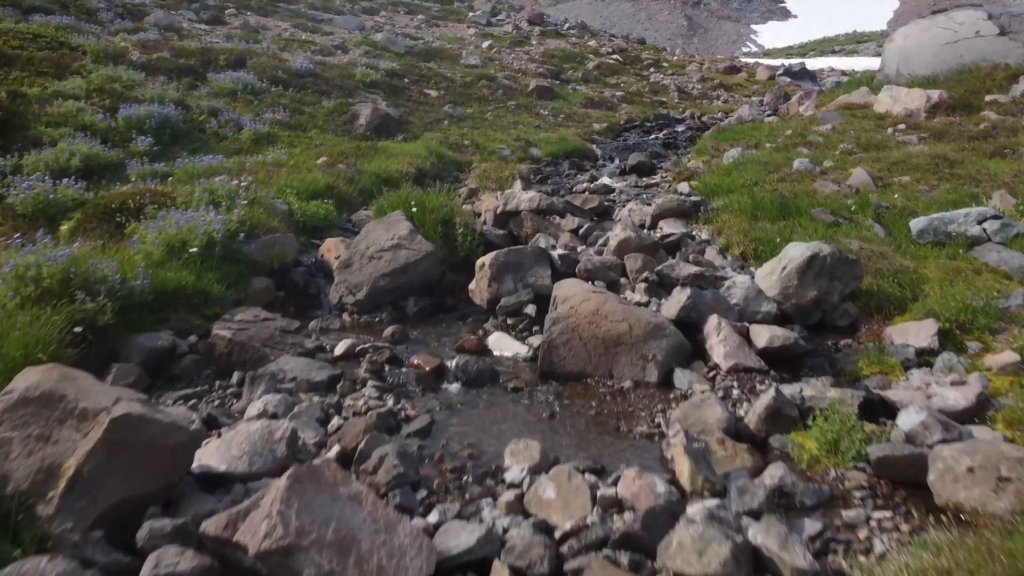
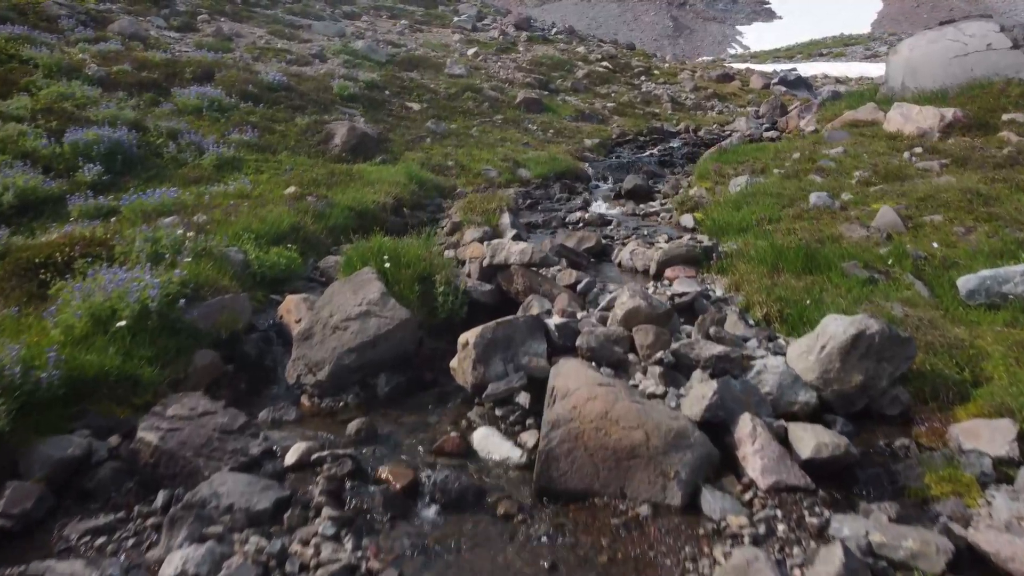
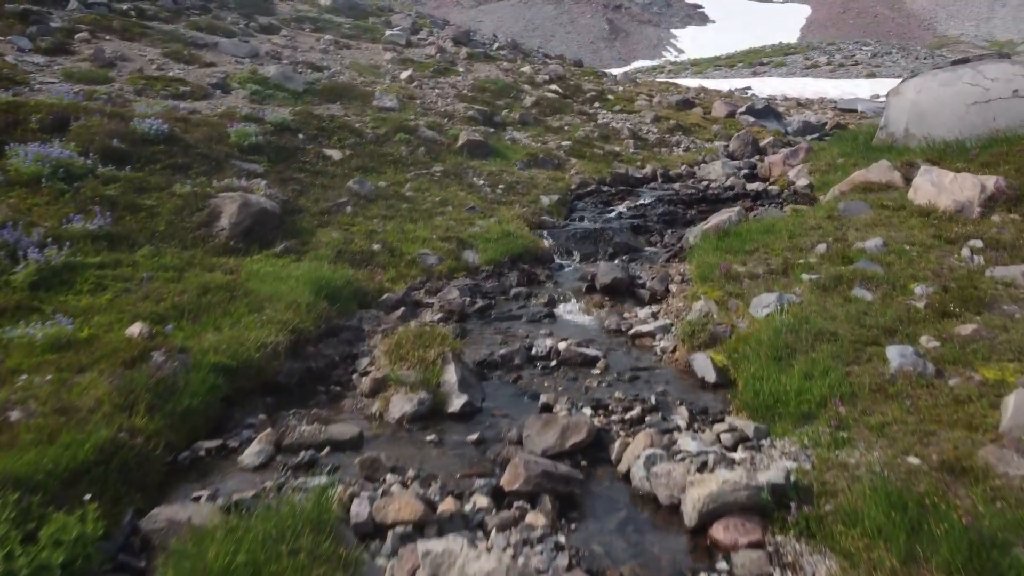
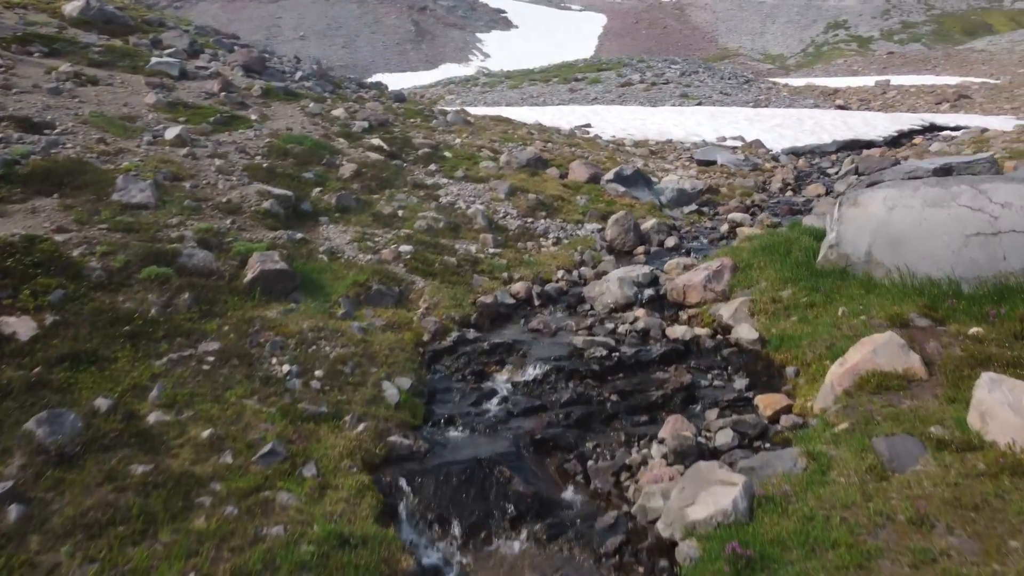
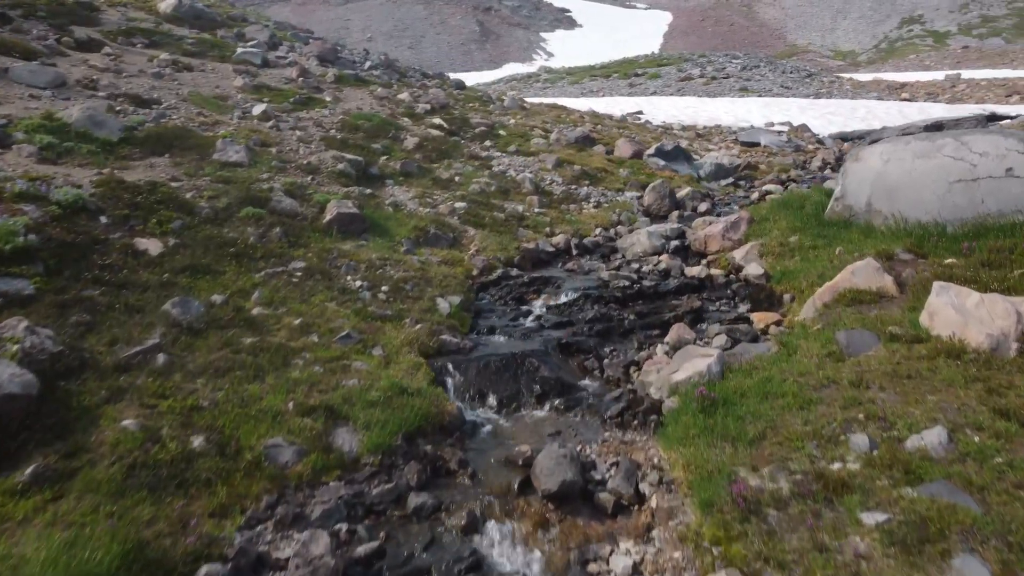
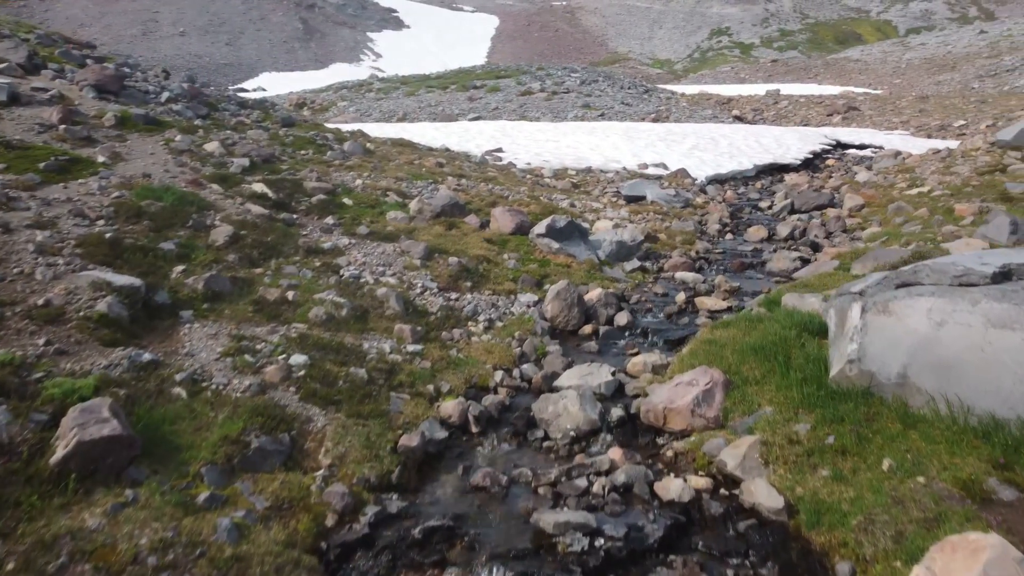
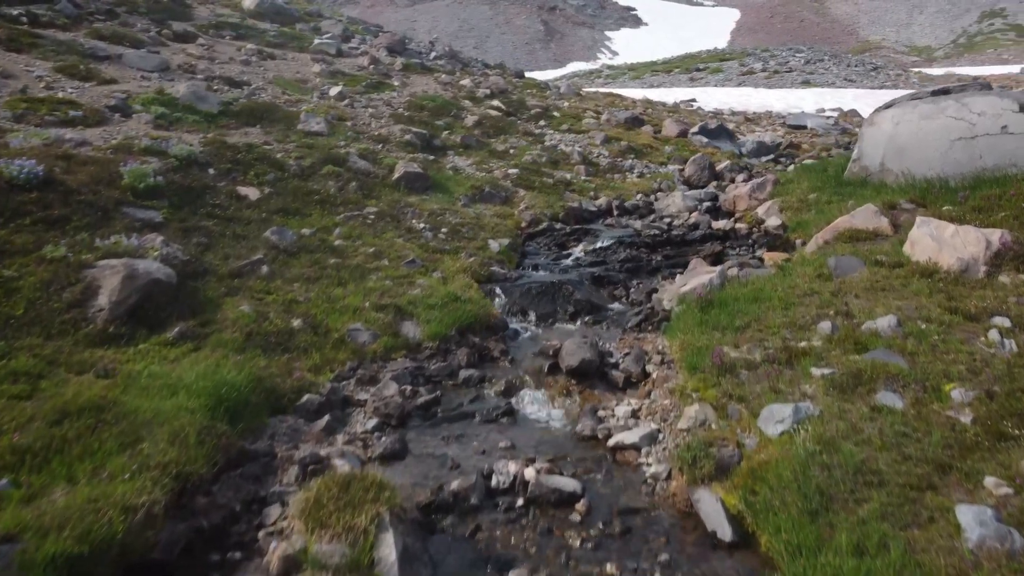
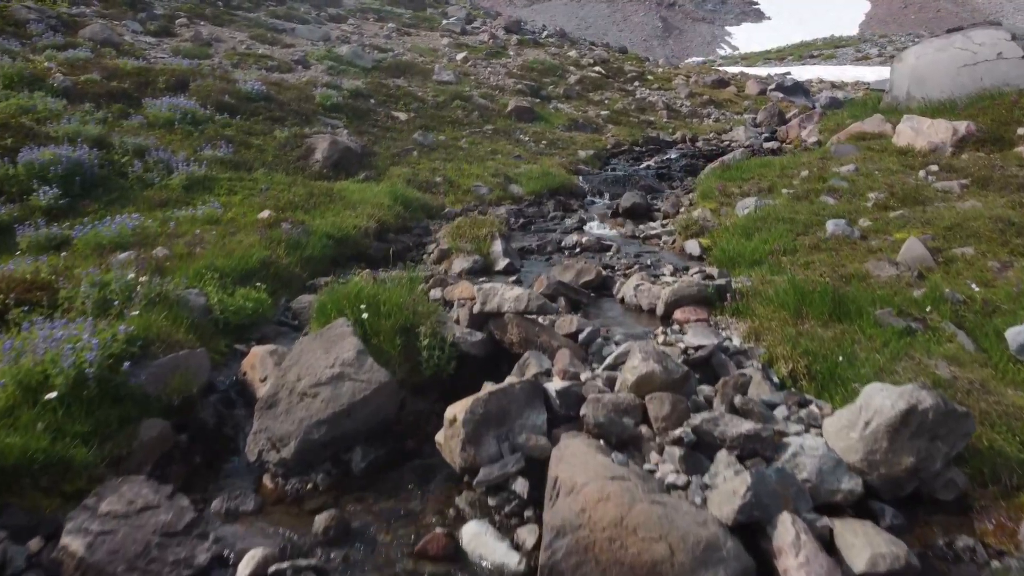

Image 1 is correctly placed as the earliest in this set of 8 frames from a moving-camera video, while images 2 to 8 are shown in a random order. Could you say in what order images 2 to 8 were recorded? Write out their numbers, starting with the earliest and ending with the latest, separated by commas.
2, 8, 3, 7, 5, 4, 6
